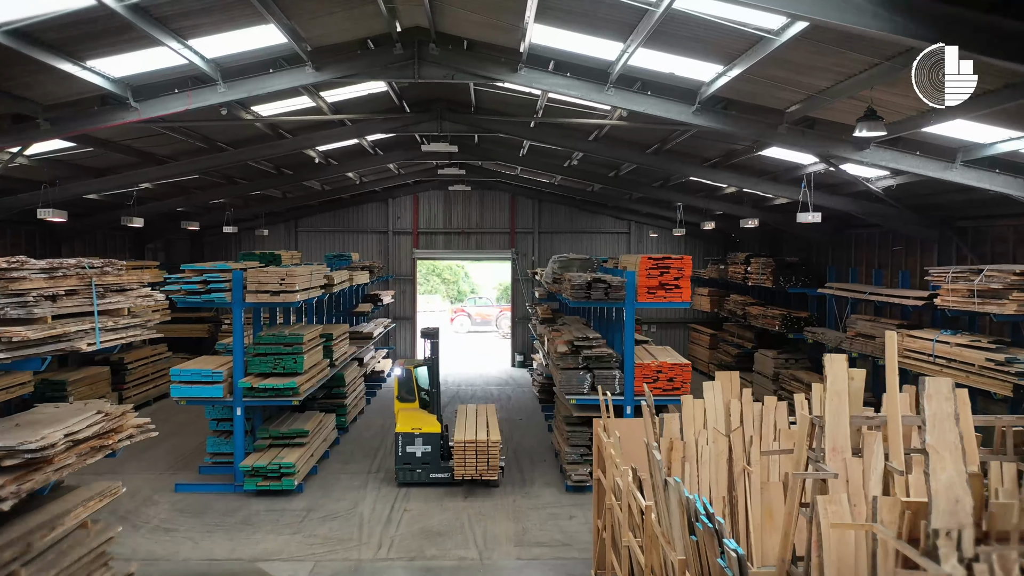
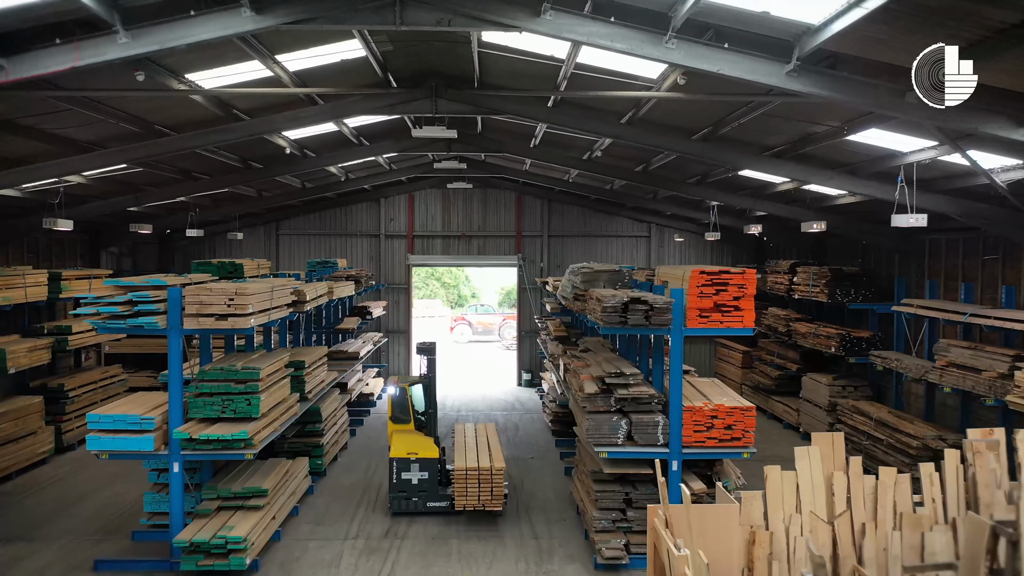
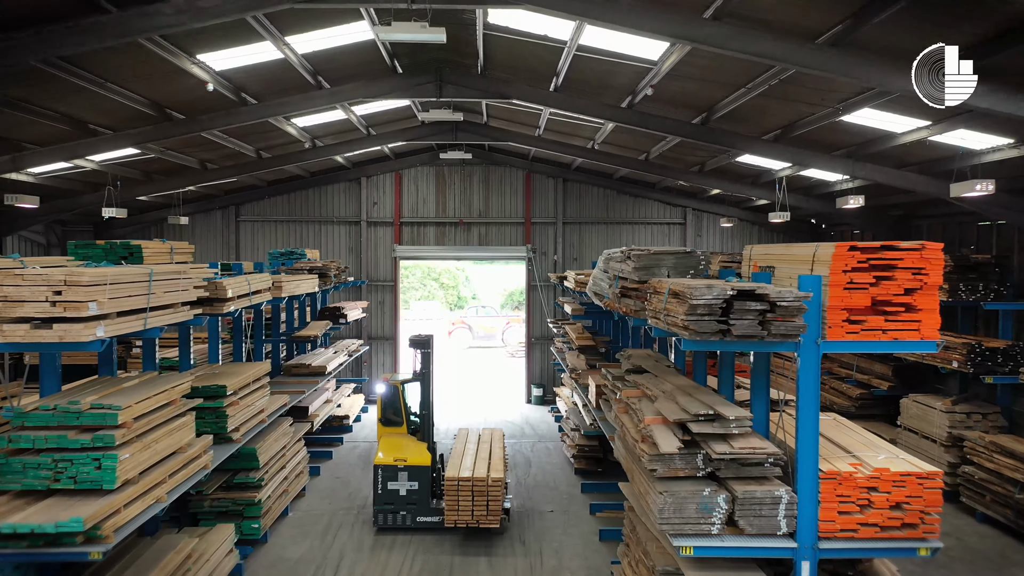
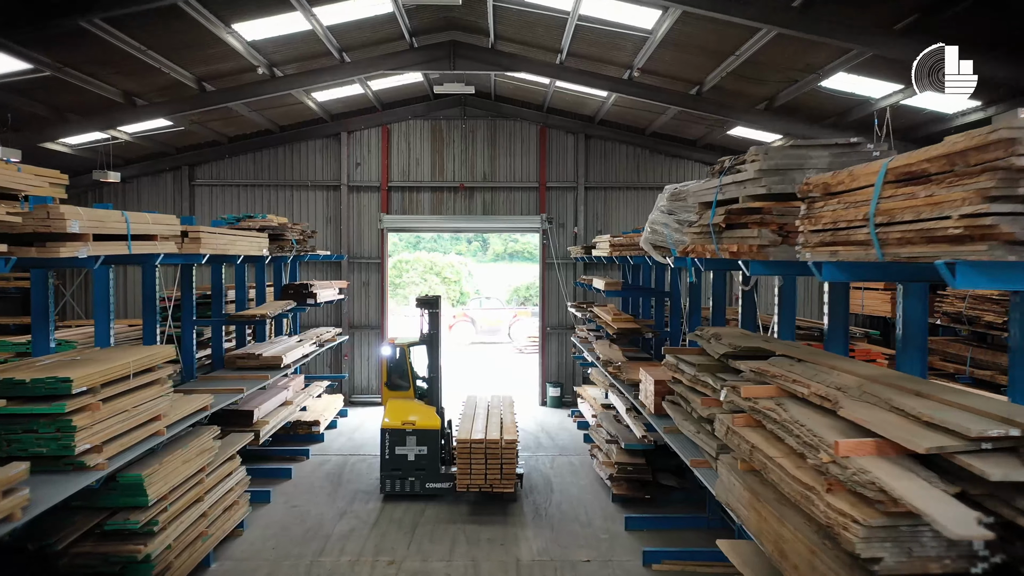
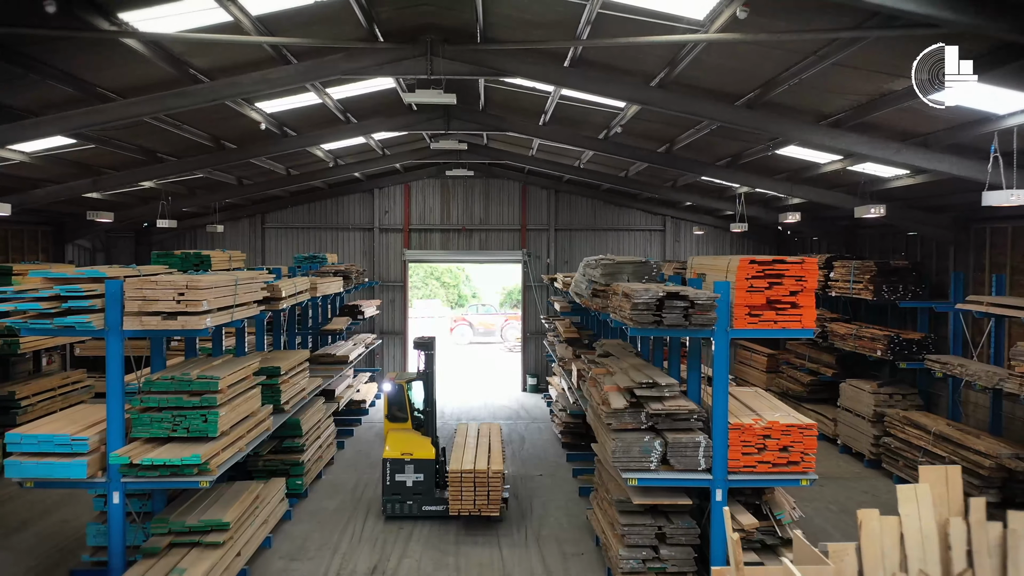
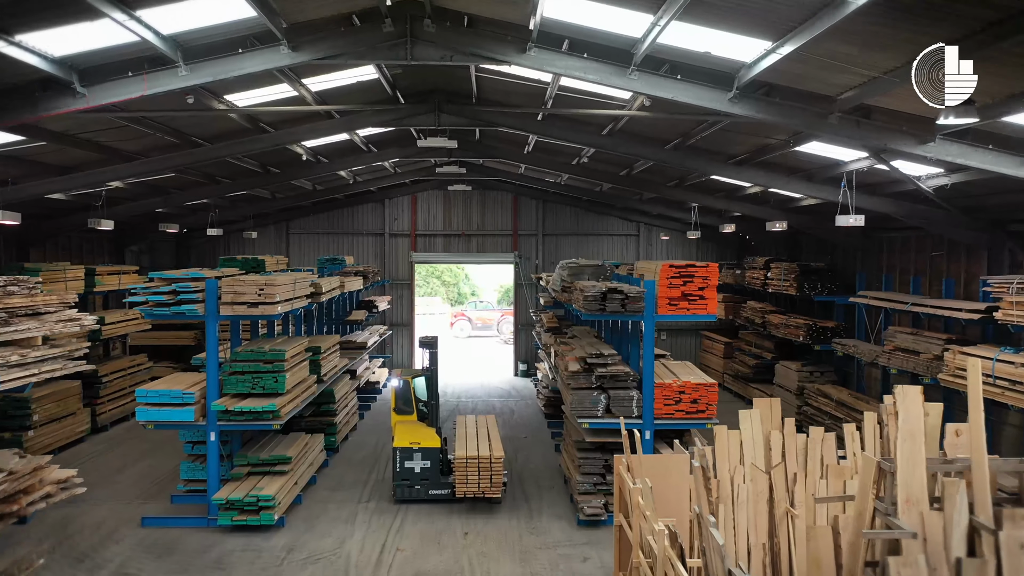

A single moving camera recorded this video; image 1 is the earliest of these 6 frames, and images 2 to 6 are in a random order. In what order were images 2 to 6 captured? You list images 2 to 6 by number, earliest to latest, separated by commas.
6, 2, 5, 3, 4
